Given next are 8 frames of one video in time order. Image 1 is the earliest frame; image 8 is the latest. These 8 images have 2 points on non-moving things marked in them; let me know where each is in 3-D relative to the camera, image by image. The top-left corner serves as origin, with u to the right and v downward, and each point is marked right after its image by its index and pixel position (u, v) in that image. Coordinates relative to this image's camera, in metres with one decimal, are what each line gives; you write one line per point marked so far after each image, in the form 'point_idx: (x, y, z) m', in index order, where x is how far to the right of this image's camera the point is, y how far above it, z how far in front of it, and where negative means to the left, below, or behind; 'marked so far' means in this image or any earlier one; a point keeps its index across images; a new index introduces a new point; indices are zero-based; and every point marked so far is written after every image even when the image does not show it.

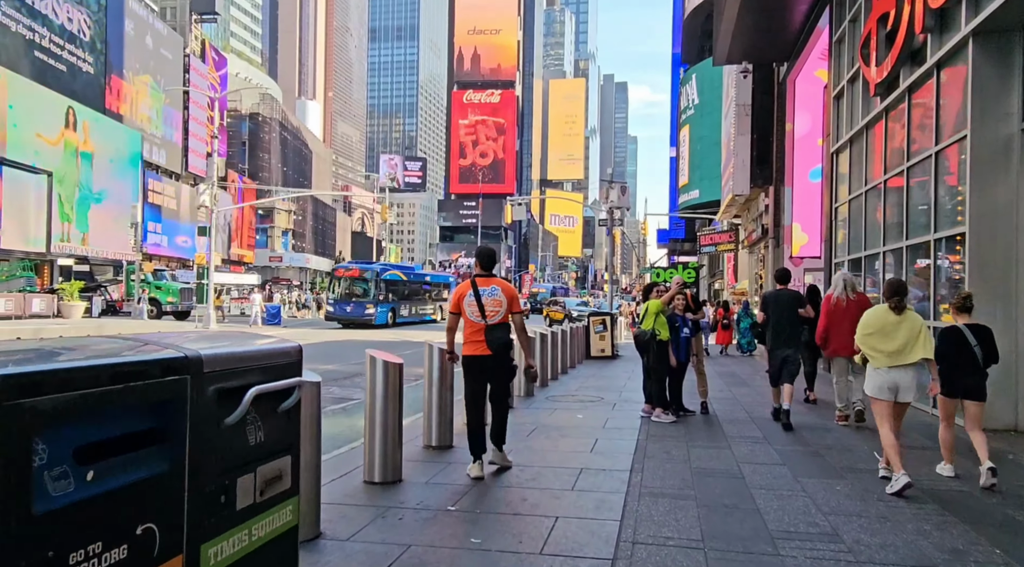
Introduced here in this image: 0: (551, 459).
0: (+0.3, -1.5, +7.5) m
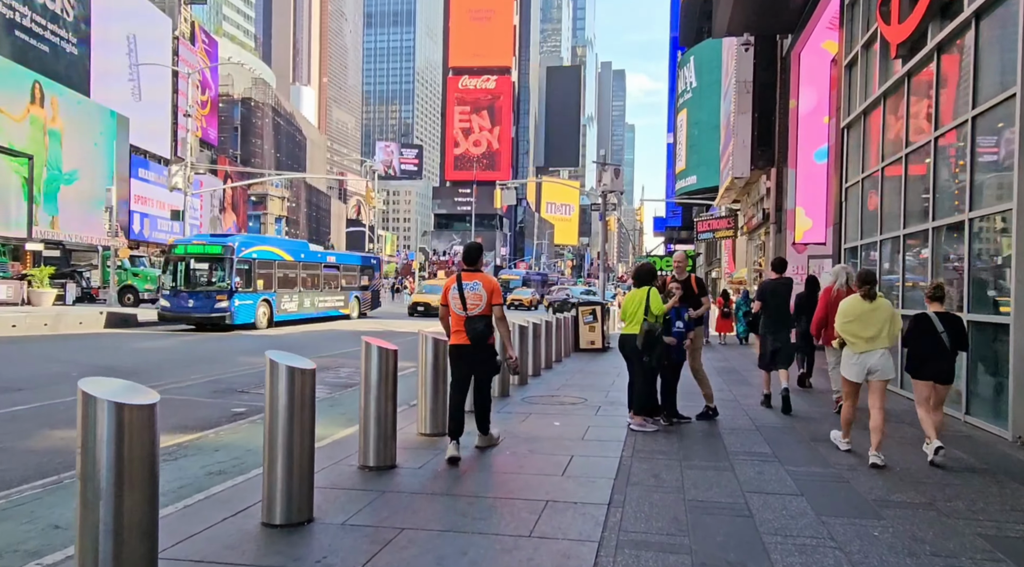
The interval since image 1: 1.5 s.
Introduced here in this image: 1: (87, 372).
0: (0.0, -1.4, +6.1) m
1: (-7.0, -1.5, +14.8) m
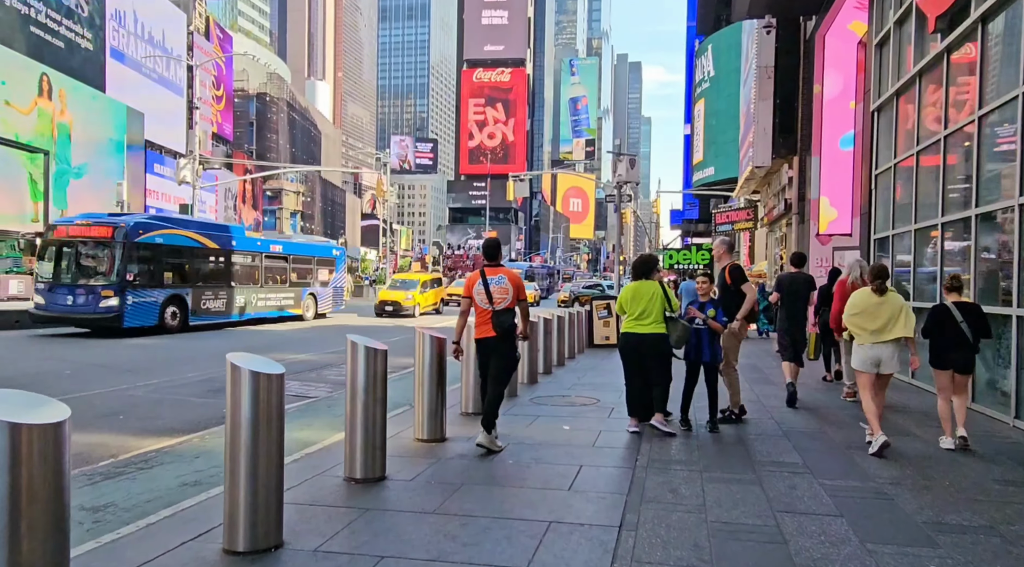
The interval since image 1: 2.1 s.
0: (0.0, -1.3, +5.4) m
1: (-6.9, -1.4, +14.2) m
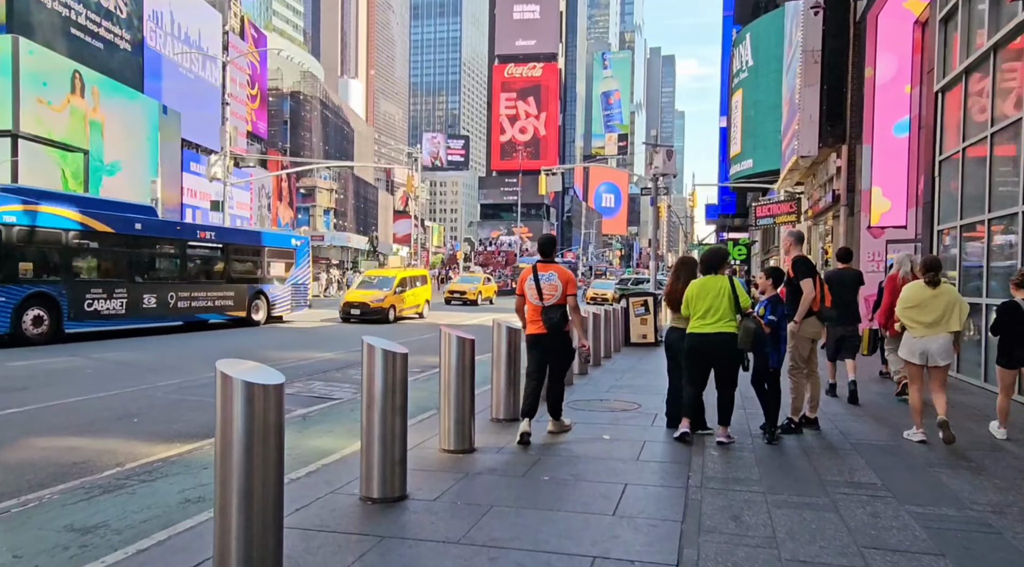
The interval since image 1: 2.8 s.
0: (+0.2, -1.3, +4.7) m
1: (-6.3, -1.4, +13.8) m
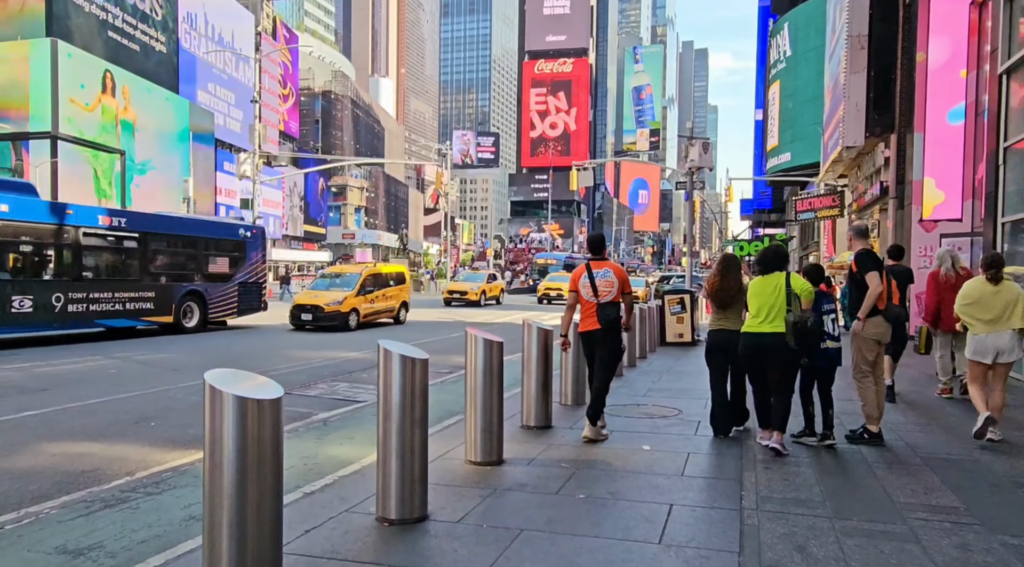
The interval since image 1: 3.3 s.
0: (+0.3, -1.3, +4.1) m
1: (-5.9, -1.3, +13.4) m
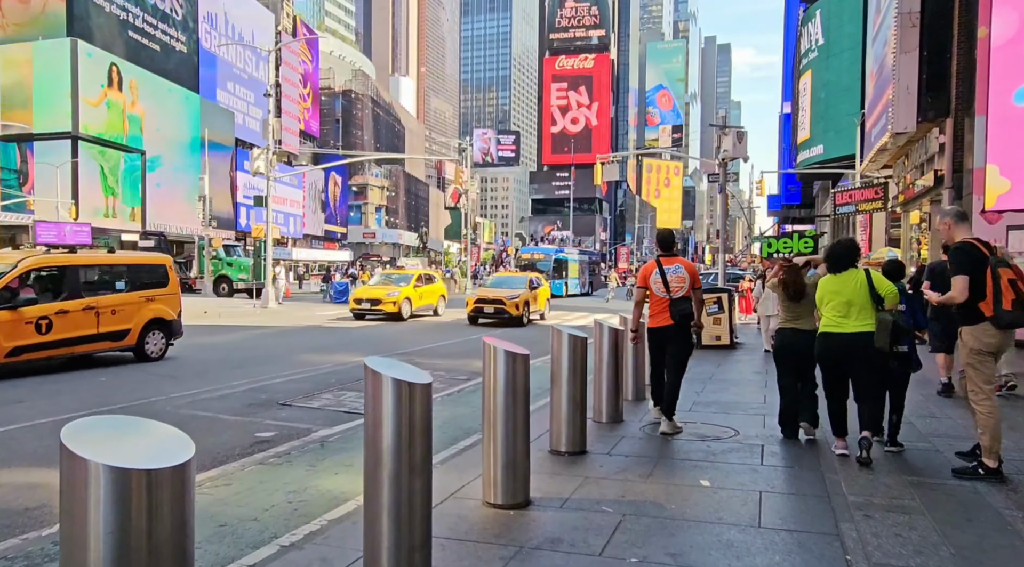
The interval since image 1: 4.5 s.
0: (+0.5, -1.3, +2.9) m
1: (-5.5, -1.3, +12.3) m
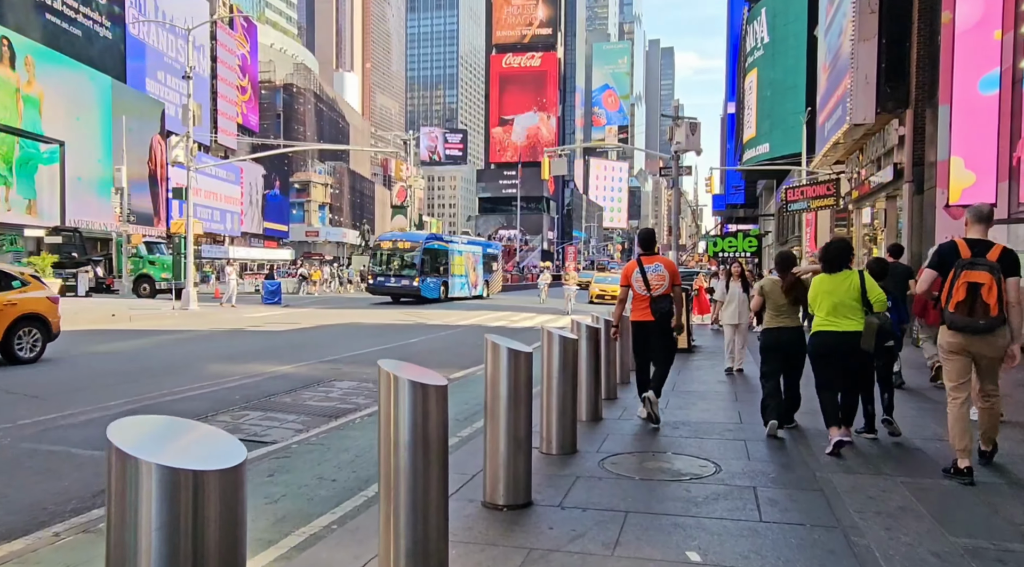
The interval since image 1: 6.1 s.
0: (+0.2, -1.3, +1.2) m
1: (-6.3, -1.3, +10.3) m
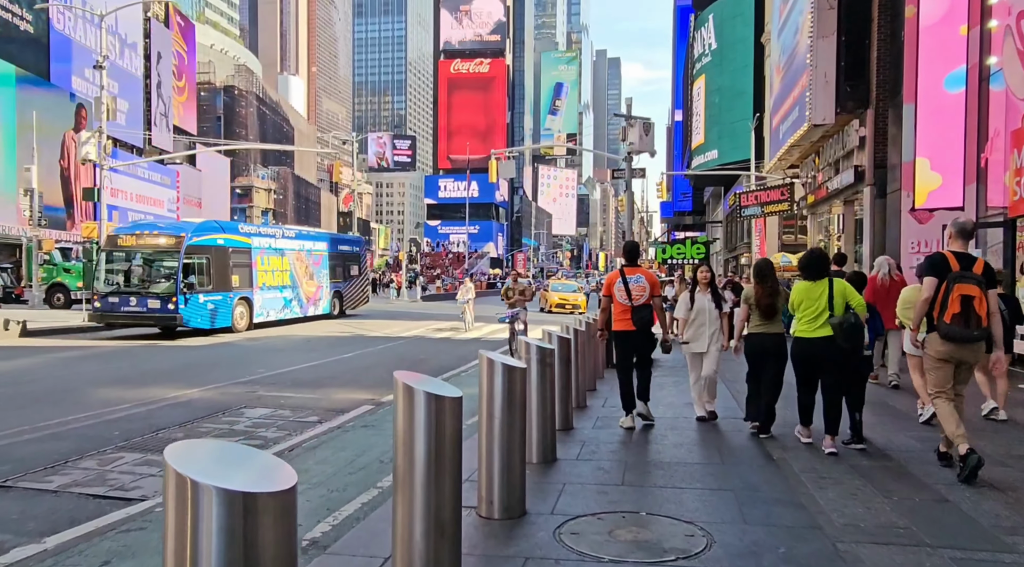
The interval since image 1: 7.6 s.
0: (+0.1, -1.3, -0.3) m
1: (-6.9, -1.5, +8.3) m
